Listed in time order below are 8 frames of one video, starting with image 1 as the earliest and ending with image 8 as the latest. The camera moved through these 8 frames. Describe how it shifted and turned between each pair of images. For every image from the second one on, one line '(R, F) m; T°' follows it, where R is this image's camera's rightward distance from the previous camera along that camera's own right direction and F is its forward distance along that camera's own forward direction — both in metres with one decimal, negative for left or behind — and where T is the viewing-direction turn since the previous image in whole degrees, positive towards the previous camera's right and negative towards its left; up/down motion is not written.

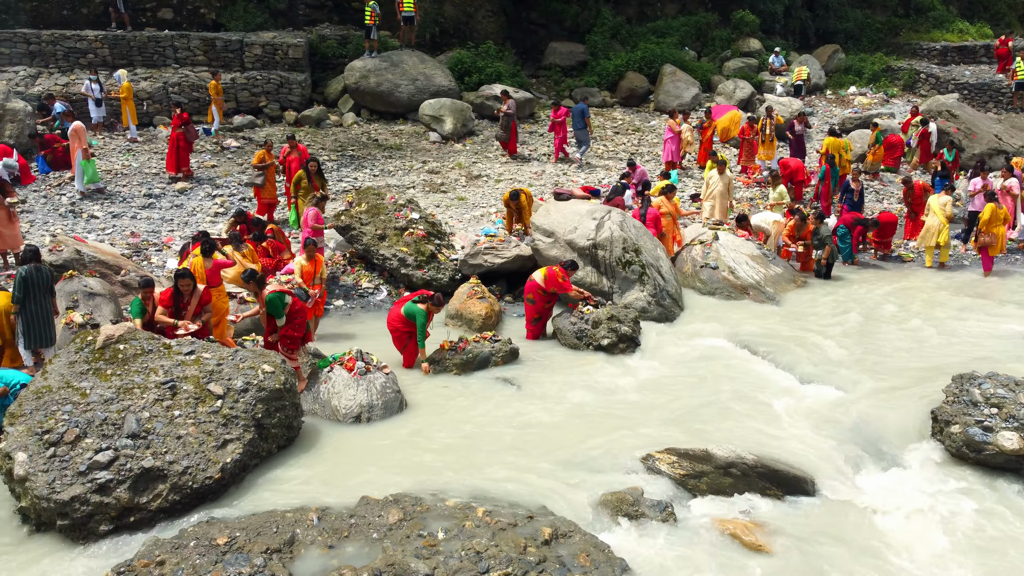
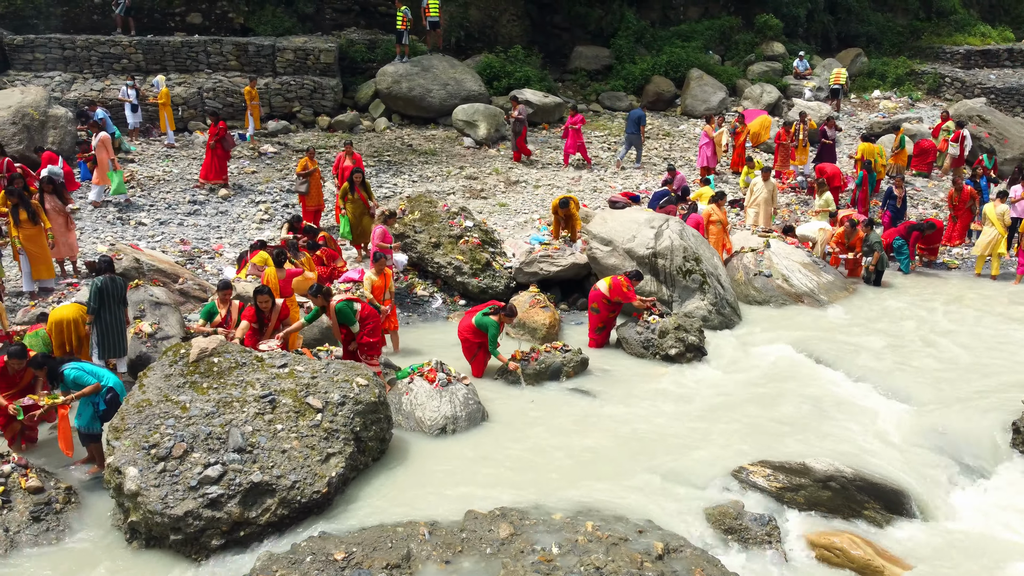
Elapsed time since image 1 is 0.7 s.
(-0.6, 0.0) m; 0°
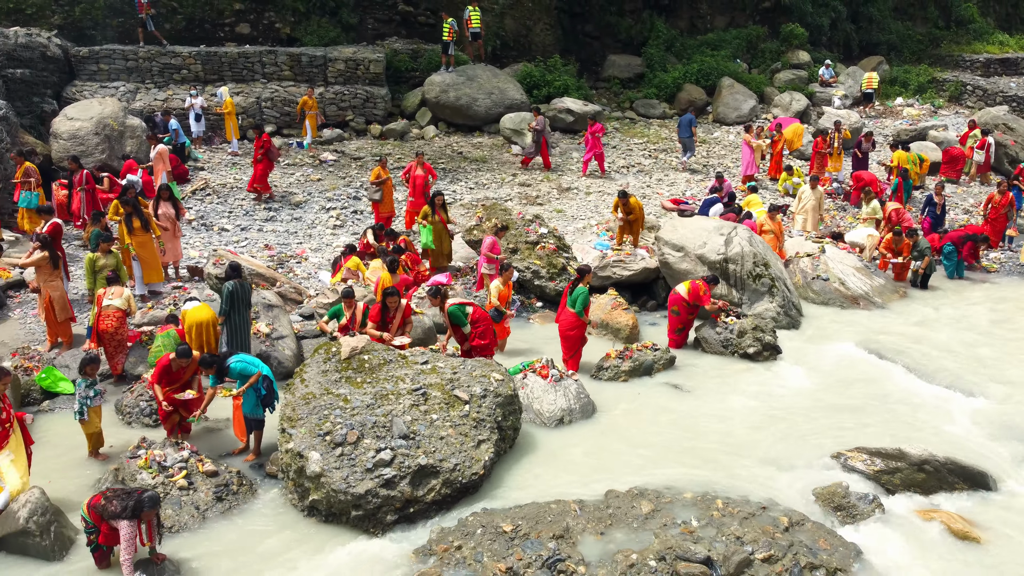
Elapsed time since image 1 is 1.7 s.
(-0.9, -0.6) m; 0°
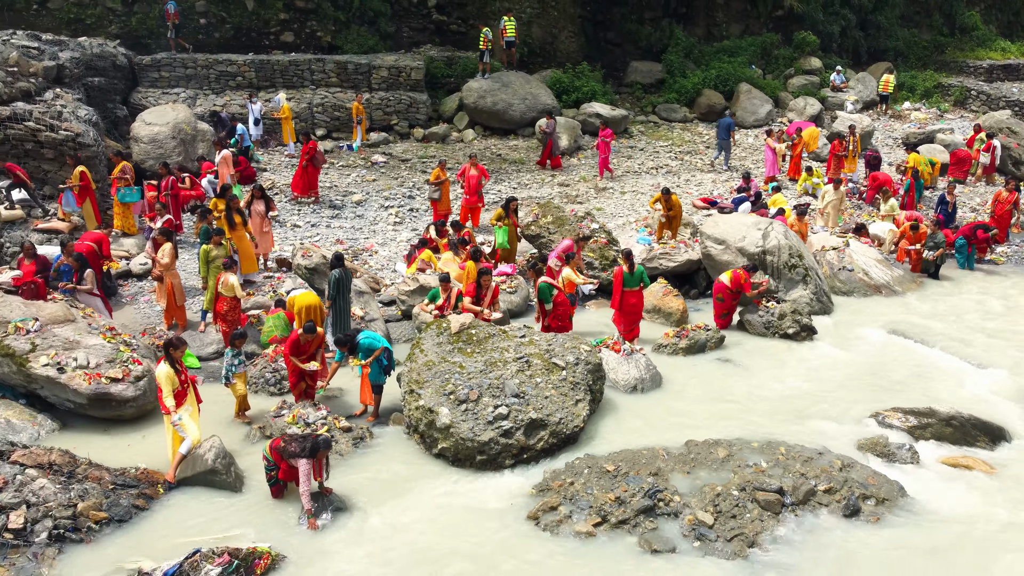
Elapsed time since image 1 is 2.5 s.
(-0.8, -1.1) m; 0°
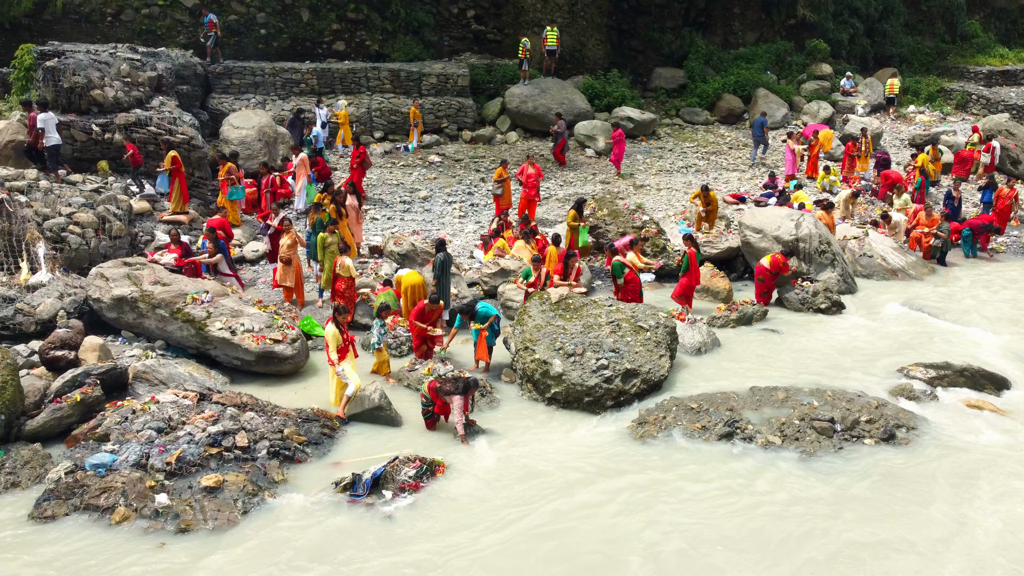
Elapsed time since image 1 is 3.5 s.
(-1.0, -1.6) m; 0°
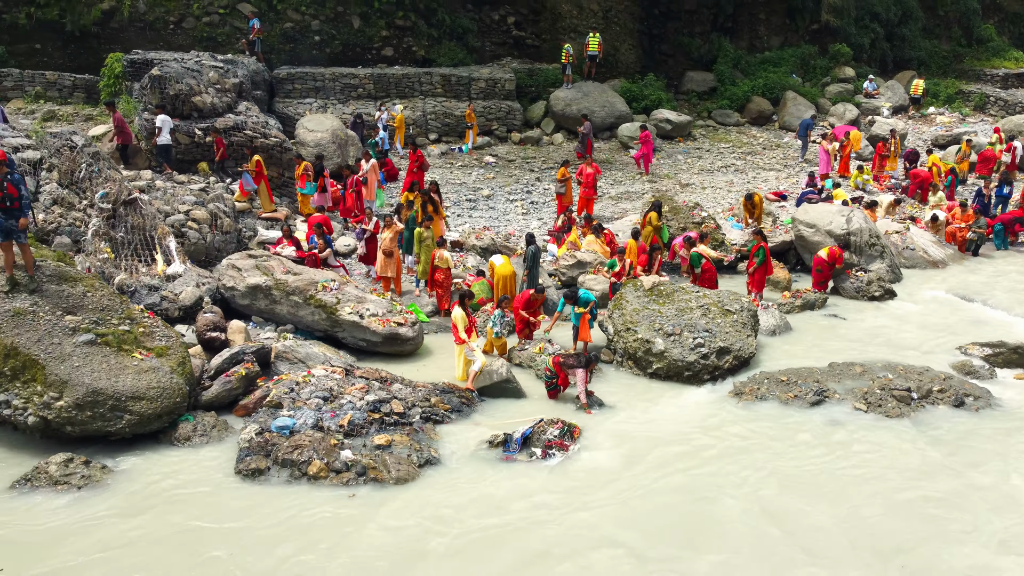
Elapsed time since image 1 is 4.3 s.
(-1.2, -1.0) m; 0°
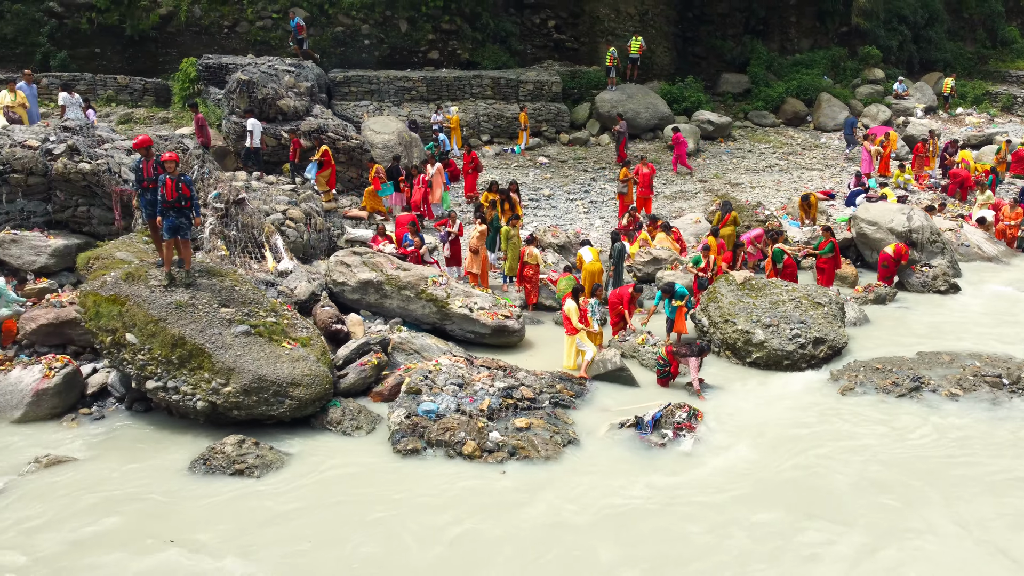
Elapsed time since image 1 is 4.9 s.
(-1.3, -0.6) m; 0°
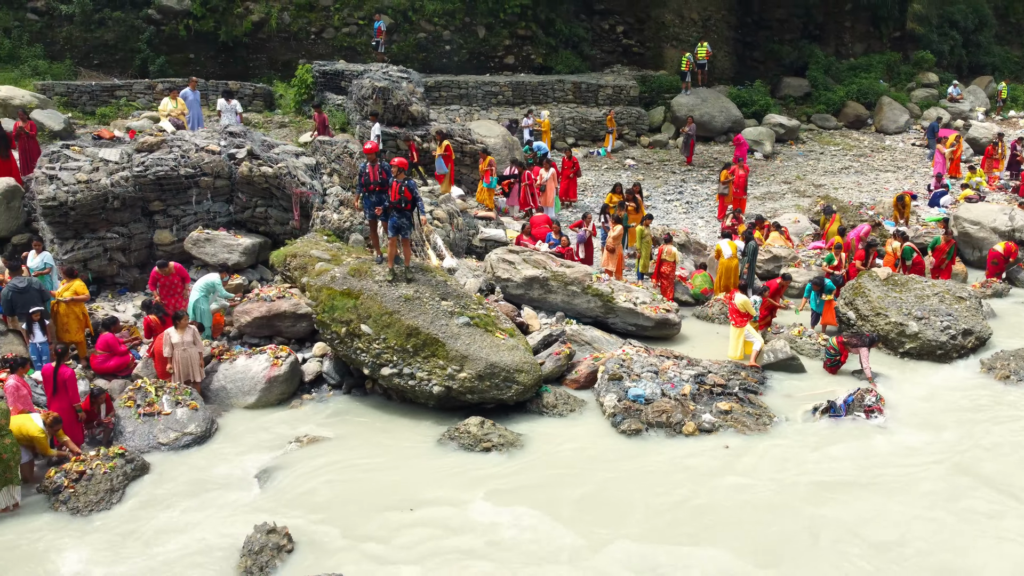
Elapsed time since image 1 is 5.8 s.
(-2.2, -0.7) m; 0°
